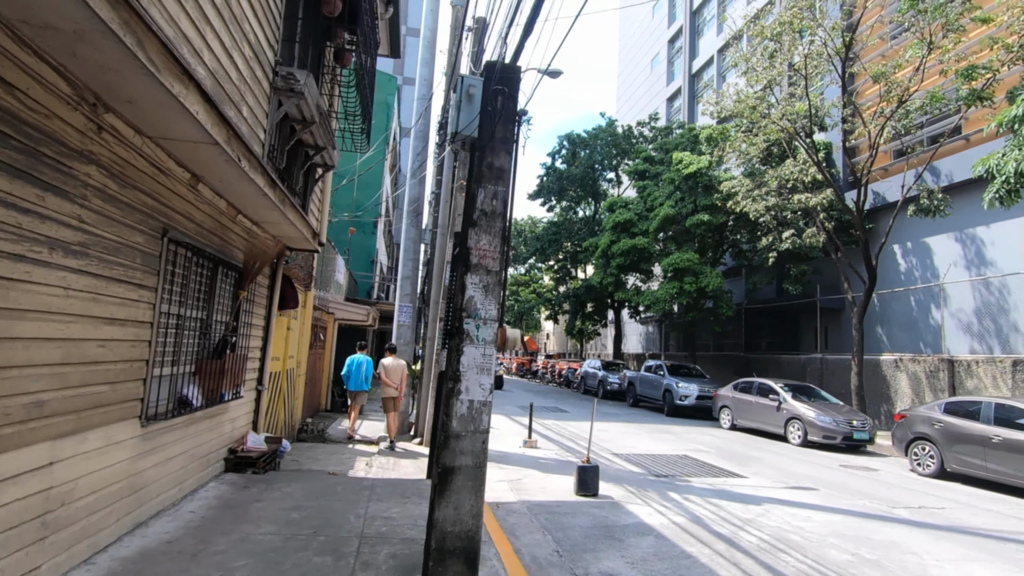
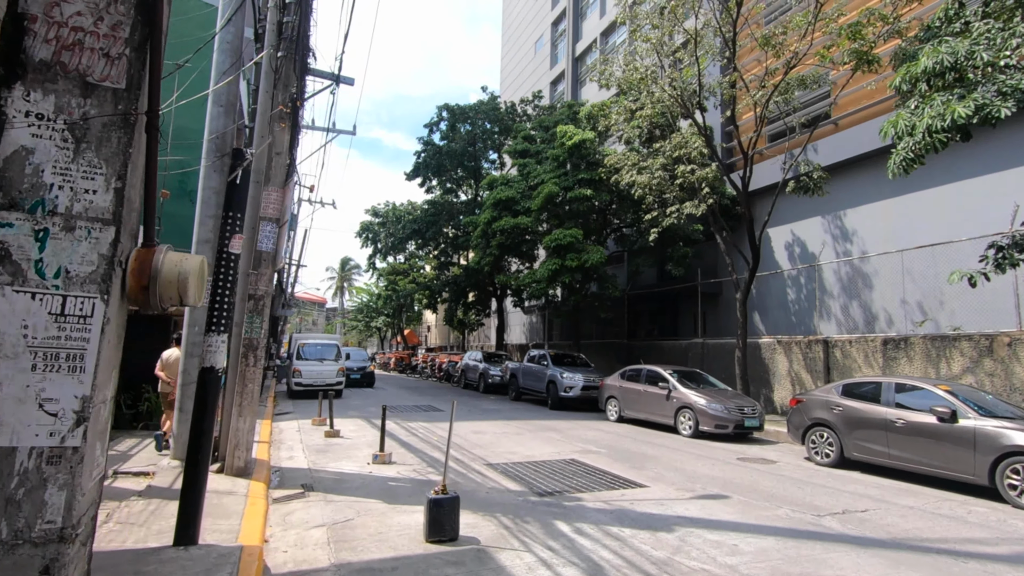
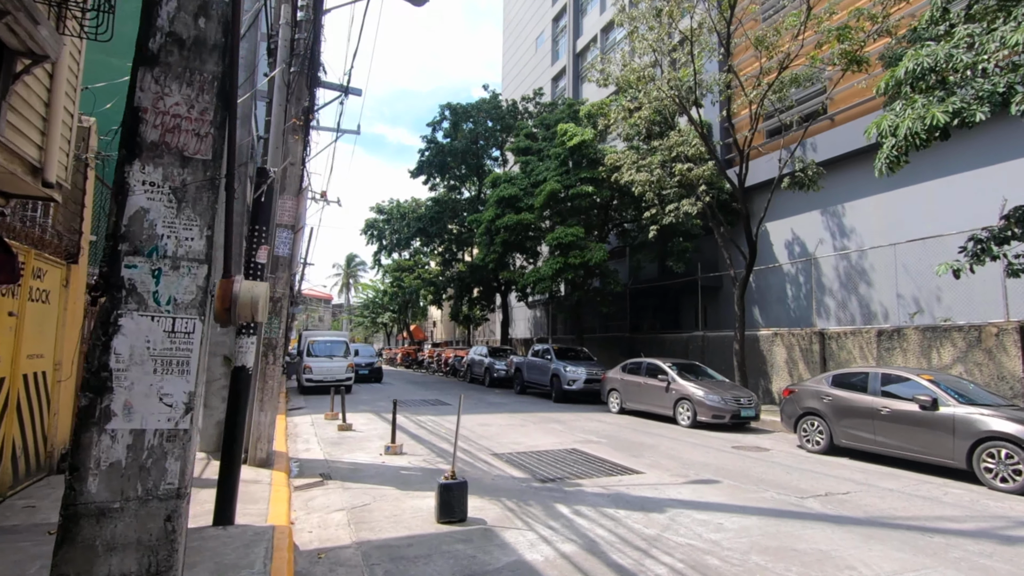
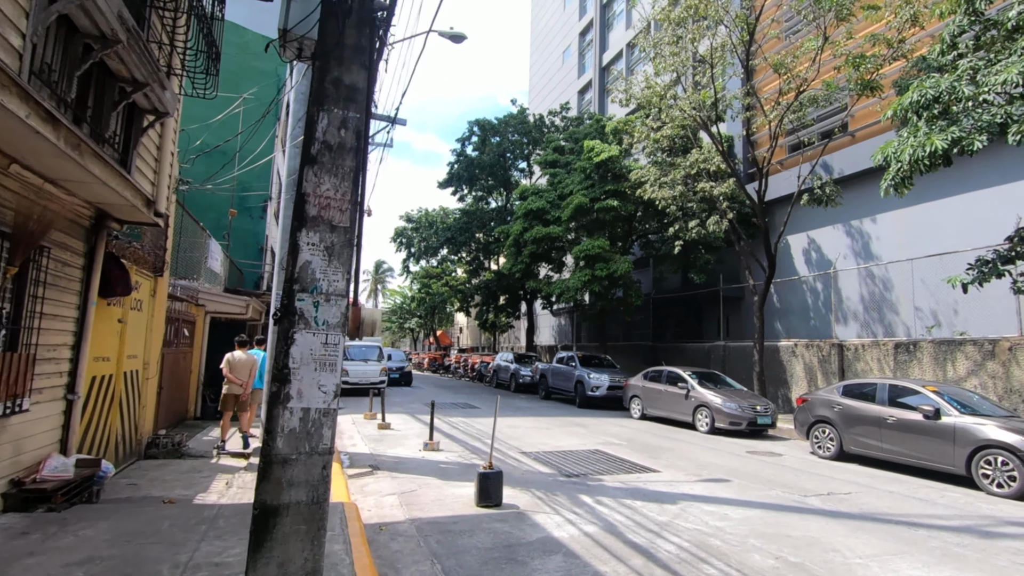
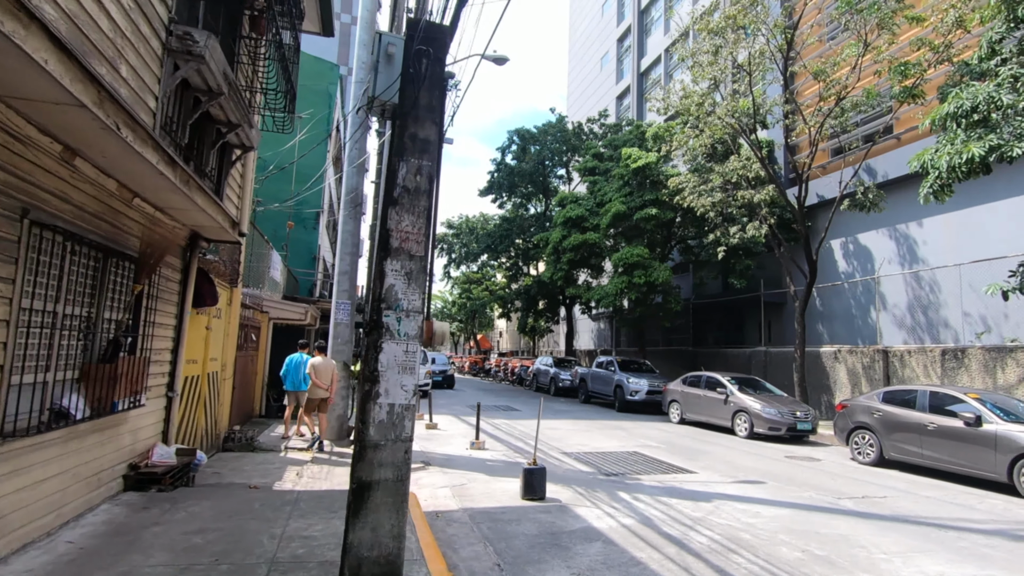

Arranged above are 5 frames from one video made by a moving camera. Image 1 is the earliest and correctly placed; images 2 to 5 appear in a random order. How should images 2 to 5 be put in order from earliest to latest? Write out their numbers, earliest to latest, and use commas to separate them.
5, 4, 3, 2
